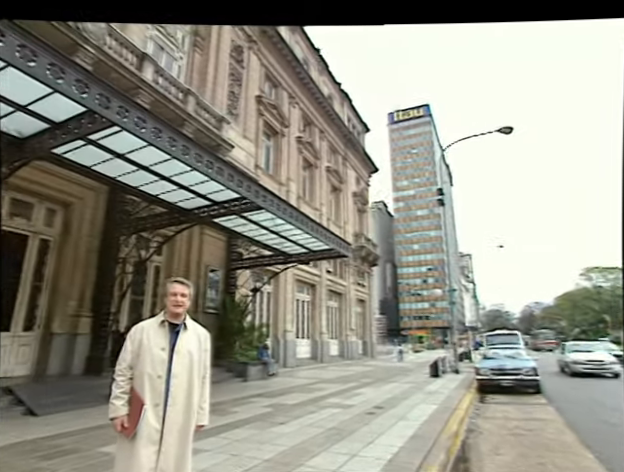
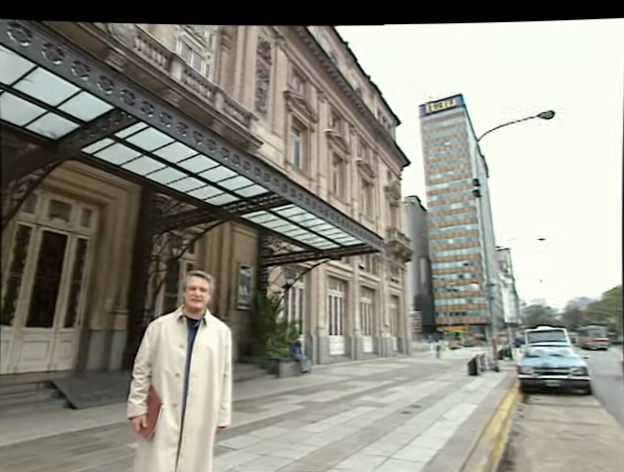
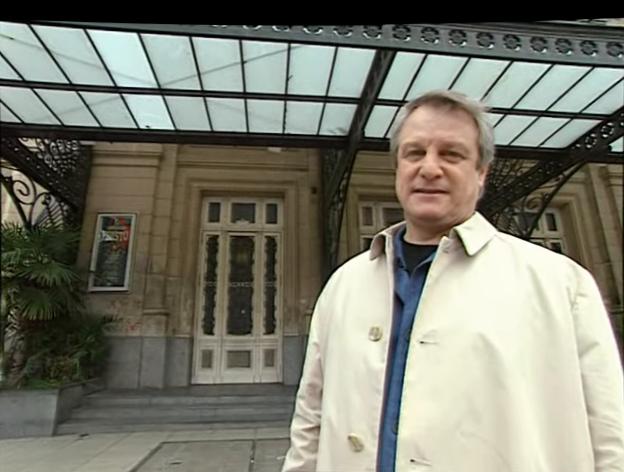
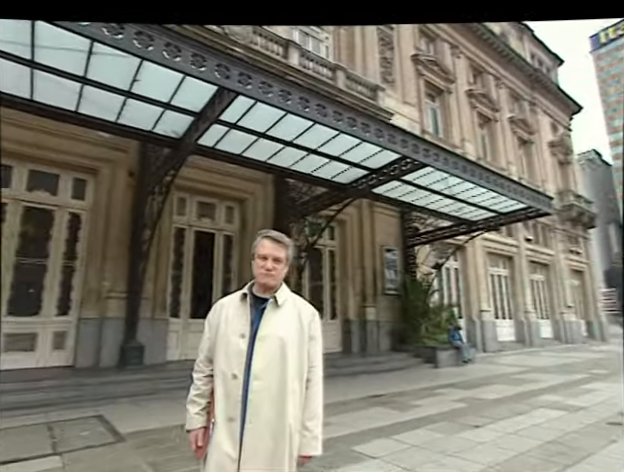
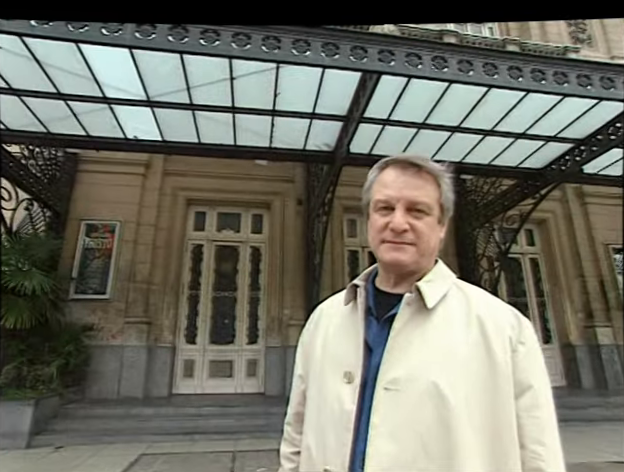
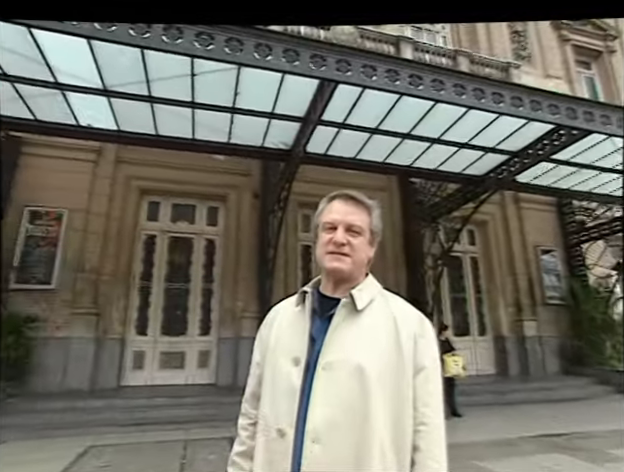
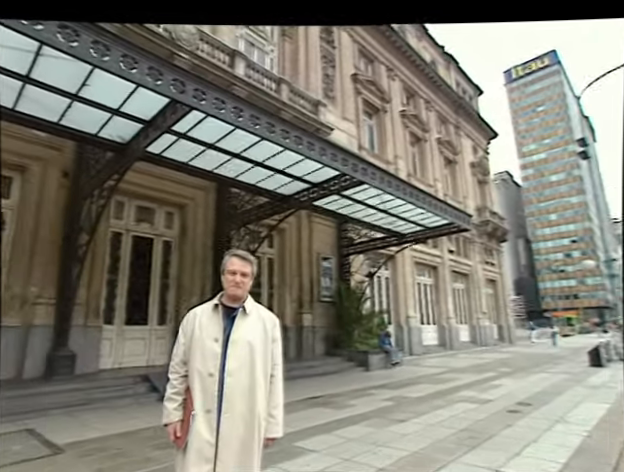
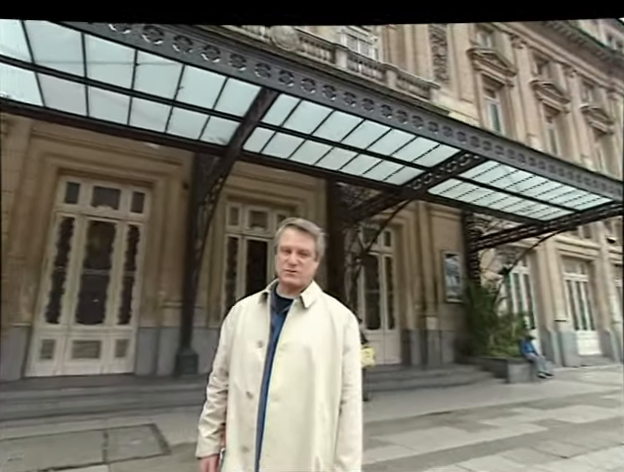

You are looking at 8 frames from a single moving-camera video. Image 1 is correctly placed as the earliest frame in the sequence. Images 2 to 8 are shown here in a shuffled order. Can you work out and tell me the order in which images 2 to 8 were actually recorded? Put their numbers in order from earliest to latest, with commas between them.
2, 7, 4, 8, 6, 5, 3
